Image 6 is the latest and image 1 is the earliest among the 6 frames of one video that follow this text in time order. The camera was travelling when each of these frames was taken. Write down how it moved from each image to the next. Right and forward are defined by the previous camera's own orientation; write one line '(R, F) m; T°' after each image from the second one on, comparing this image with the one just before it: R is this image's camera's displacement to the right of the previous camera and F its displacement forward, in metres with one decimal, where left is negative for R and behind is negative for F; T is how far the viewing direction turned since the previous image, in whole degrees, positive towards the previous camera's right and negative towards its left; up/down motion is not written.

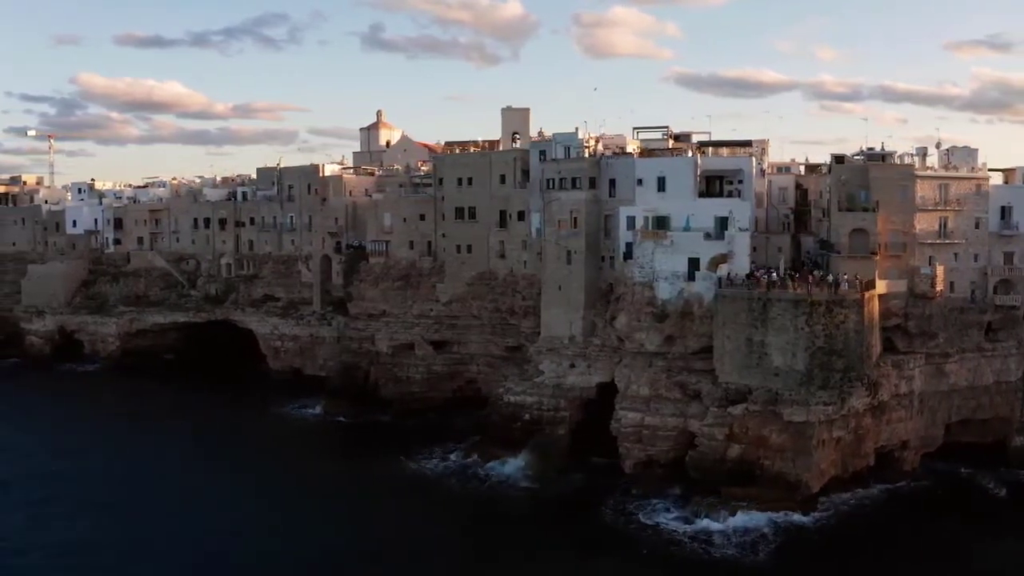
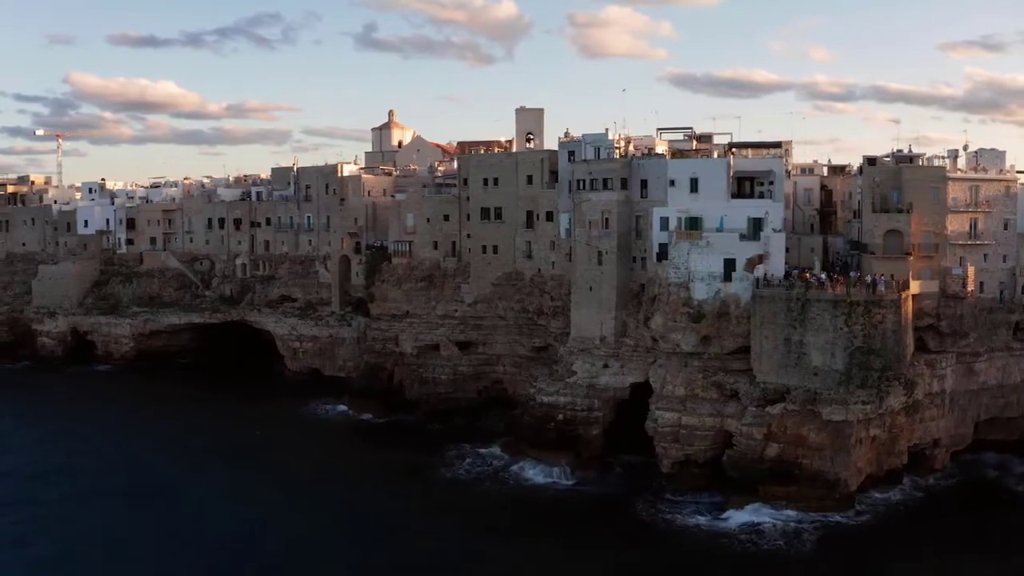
(-1.5, 0.0) m; 0°
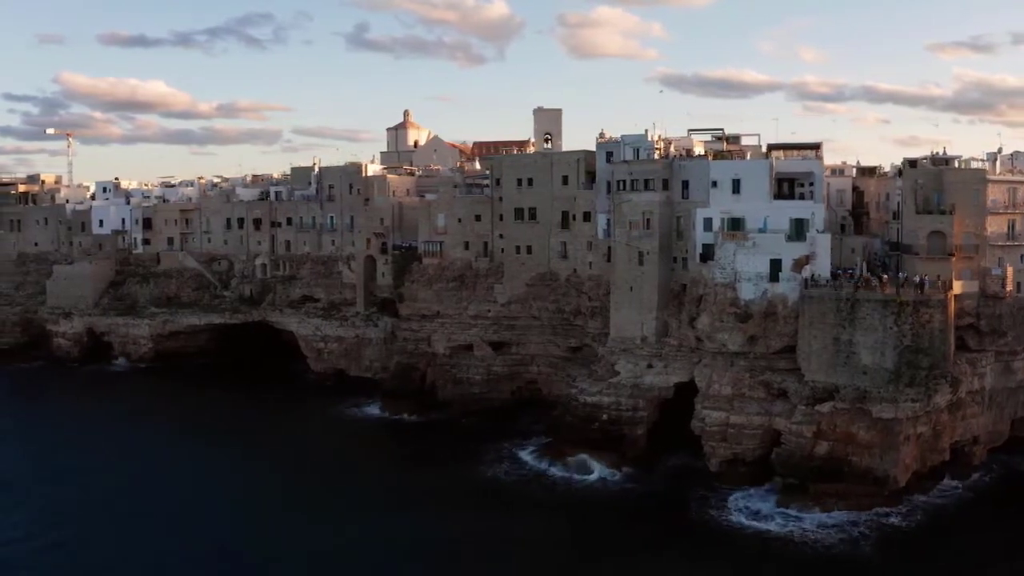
(-2.1, -0.1) m; +1°
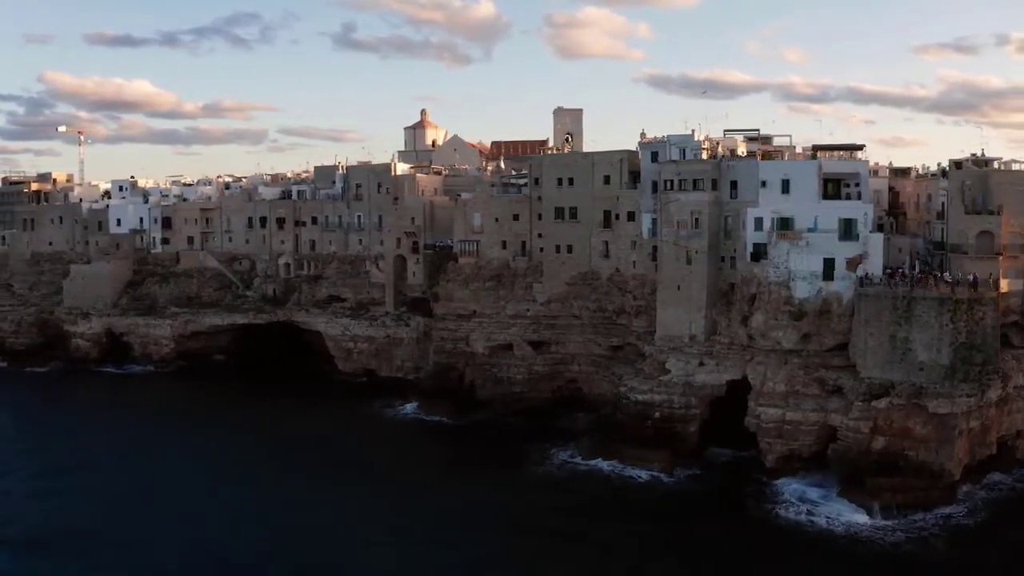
(-2.6, -0.2) m; +1°
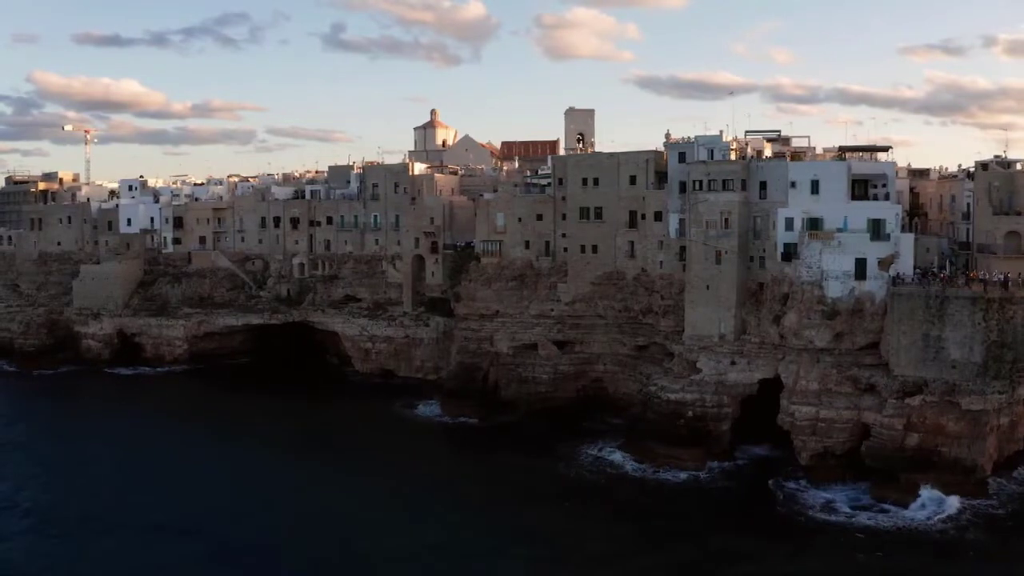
(-1.7, -0.2) m; +1°
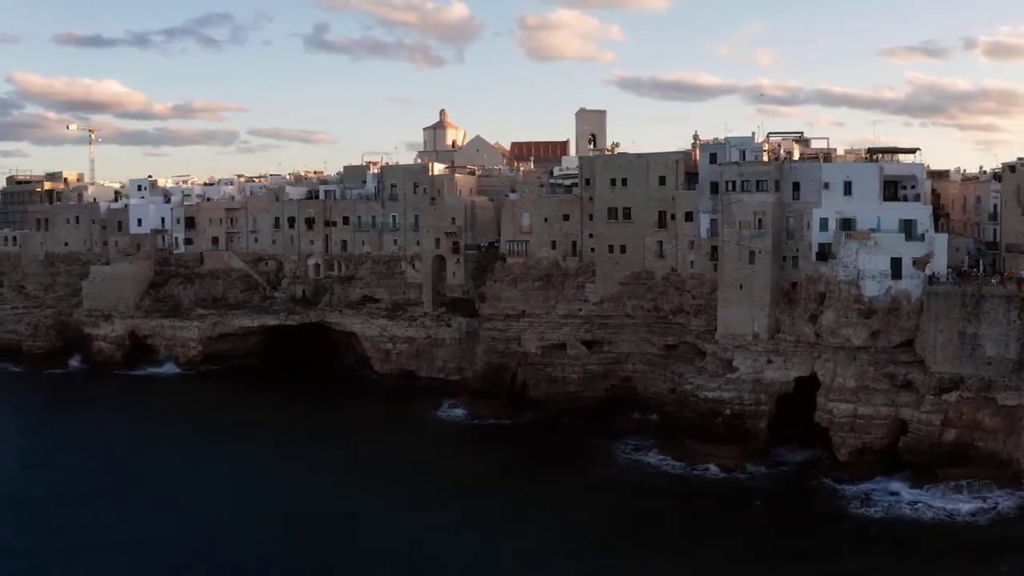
(-2.2, -0.4) m; +1°
